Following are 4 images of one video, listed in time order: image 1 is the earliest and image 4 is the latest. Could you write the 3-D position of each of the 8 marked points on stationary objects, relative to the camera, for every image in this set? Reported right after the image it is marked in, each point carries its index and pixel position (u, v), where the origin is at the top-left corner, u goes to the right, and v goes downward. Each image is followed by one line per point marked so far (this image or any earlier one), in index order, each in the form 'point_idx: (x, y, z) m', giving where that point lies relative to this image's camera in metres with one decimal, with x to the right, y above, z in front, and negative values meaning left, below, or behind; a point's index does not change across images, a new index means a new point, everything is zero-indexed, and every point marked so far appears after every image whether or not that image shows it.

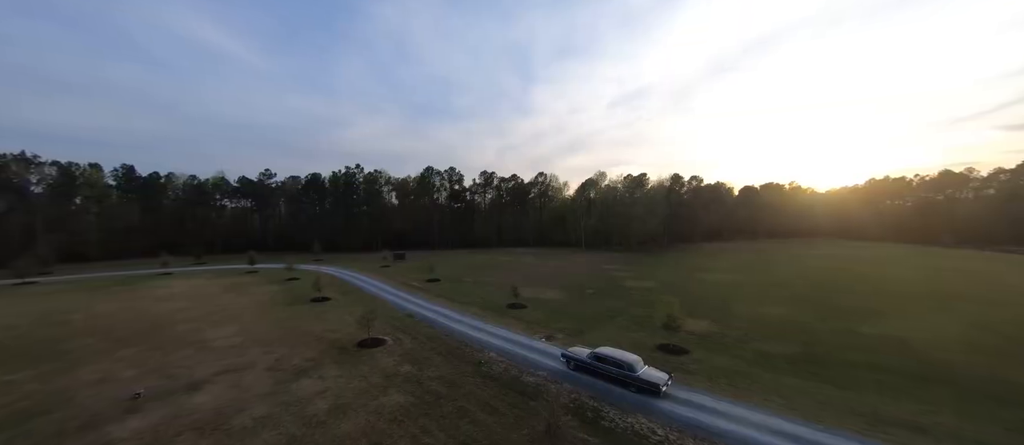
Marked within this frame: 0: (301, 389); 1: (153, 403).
0: (-9.7, -7.6, +14.2) m
1: (-15.4, -7.6, +13.1) m
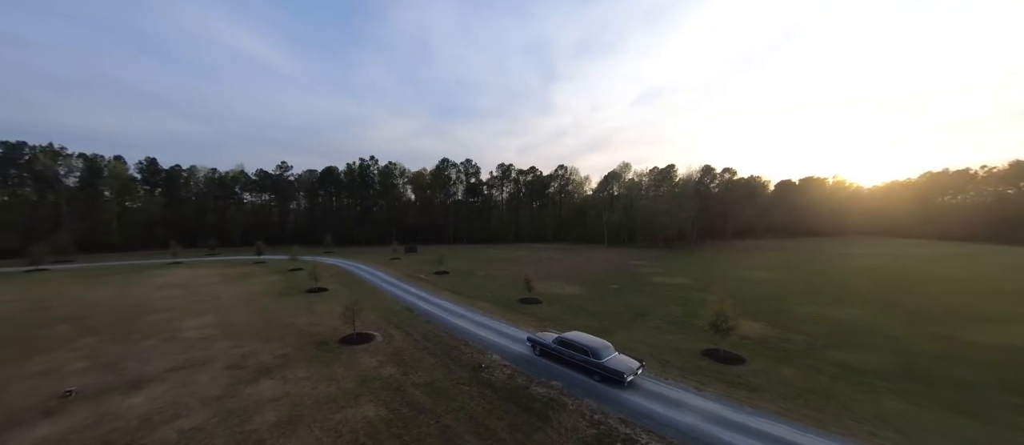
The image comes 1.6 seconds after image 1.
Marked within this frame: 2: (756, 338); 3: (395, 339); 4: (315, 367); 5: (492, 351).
0: (-9.6, -6.4, +11.6) m
1: (-15.3, -6.4, +10.9) m
2: (+15.3, -7.3, +19.5) m
3: (-6.4, -6.5, +17.0) m
4: (-8.6, -6.3, +13.5) m
5: (-1.2, -6.6, +16.2) m
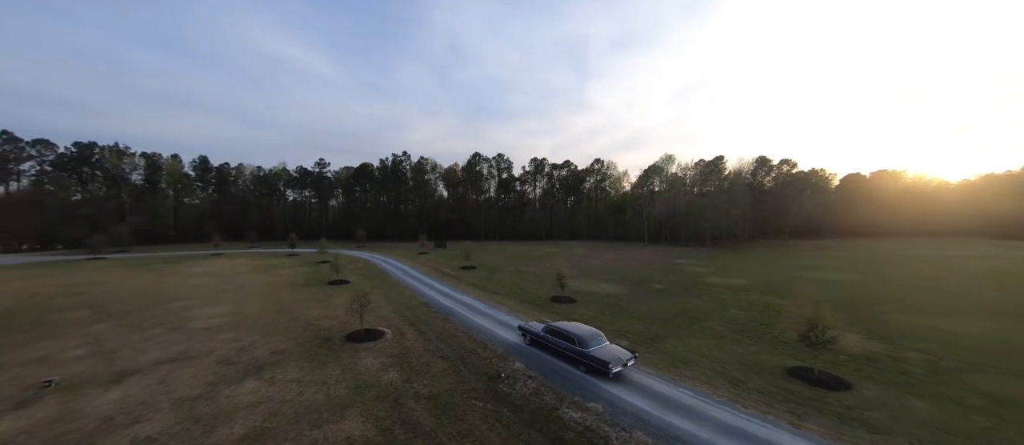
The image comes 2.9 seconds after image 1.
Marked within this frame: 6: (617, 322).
0: (-8.8, -5.5, +9.9) m
1: (-14.6, -5.5, +9.8) m
2: (+16.8, -6.5, +15.0) m
3: (-5.1, -5.6, +14.9) m
4: (-7.7, -5.5, +11.7) m
5: (0.0, -5.8, +13.5) m
6: (+6.2, -5.9, +18.4) m
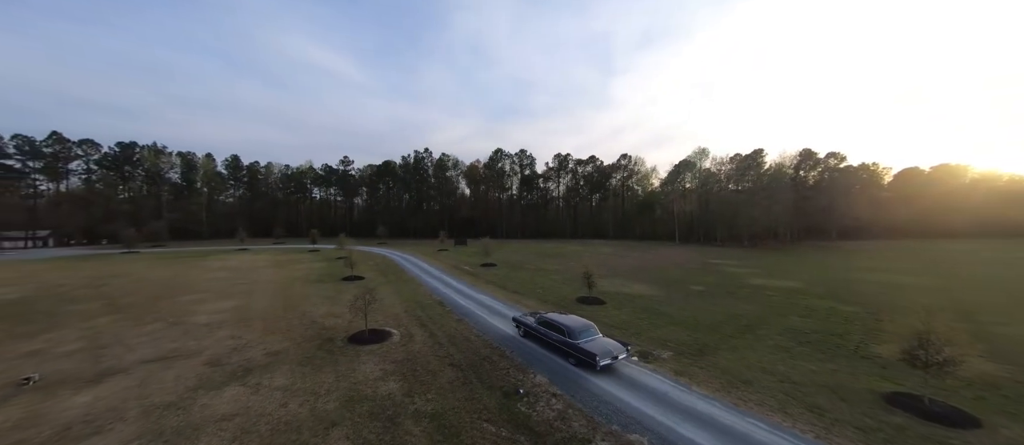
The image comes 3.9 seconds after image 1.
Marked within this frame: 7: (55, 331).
0: (-8.3, -5.0, +8.5) m
1: (-14.1, -5.0, +8.9) m
2: (+17.6, -6.0, +11.8) m
3: (-4.2, -5.1, +13.3) m
4: (-7.0, -5.0, +10.3) m
5: (+0.7, -5.3, +11.5) m
6: (+7.3, -5.5, +16.0) m
7: (-19.6, -4.6, +13.3) m
